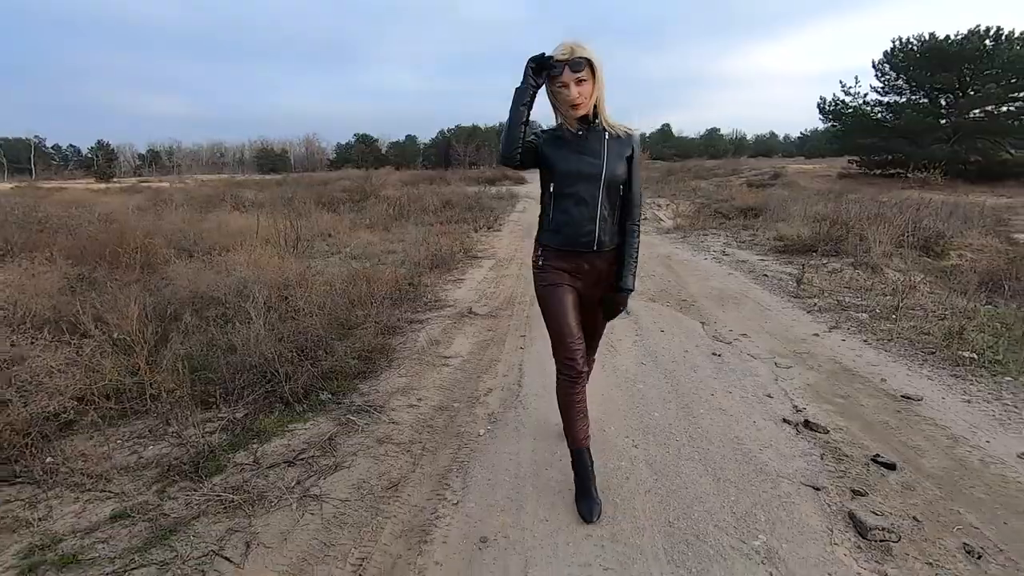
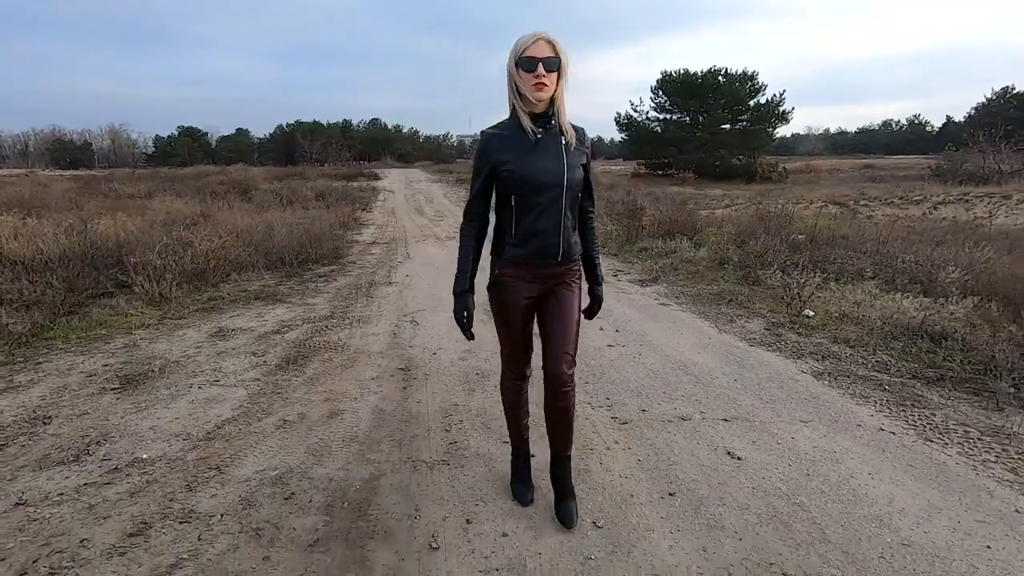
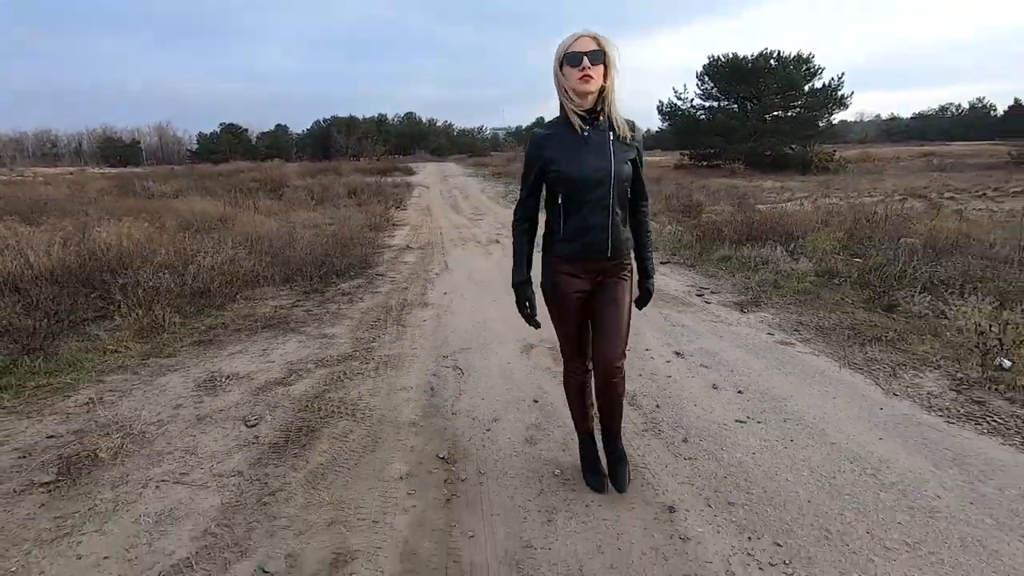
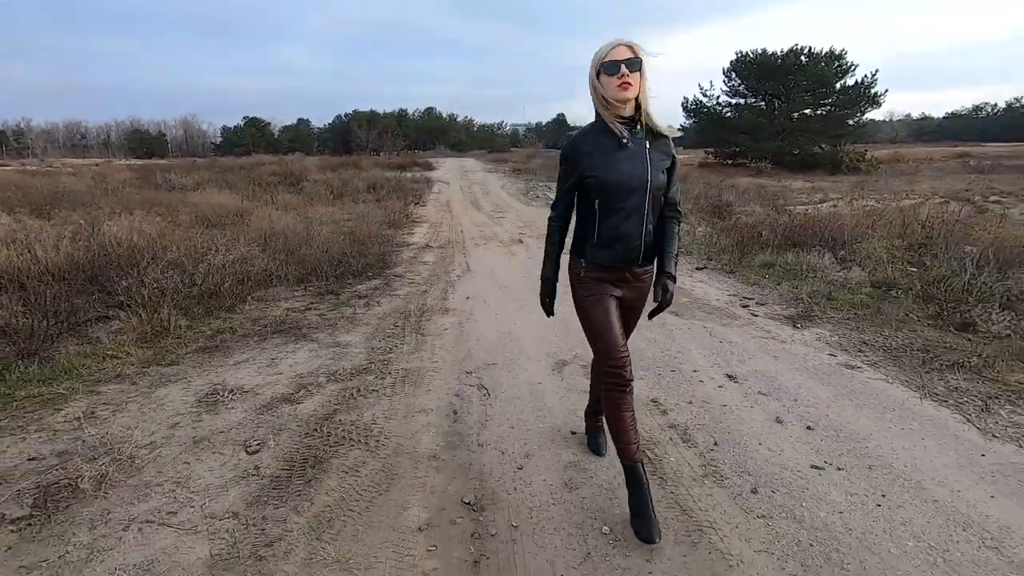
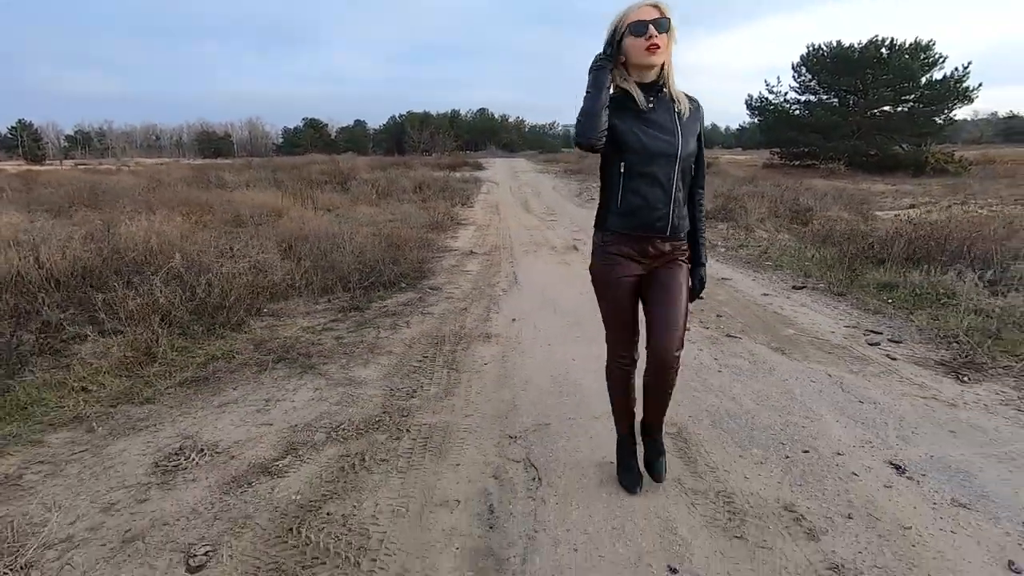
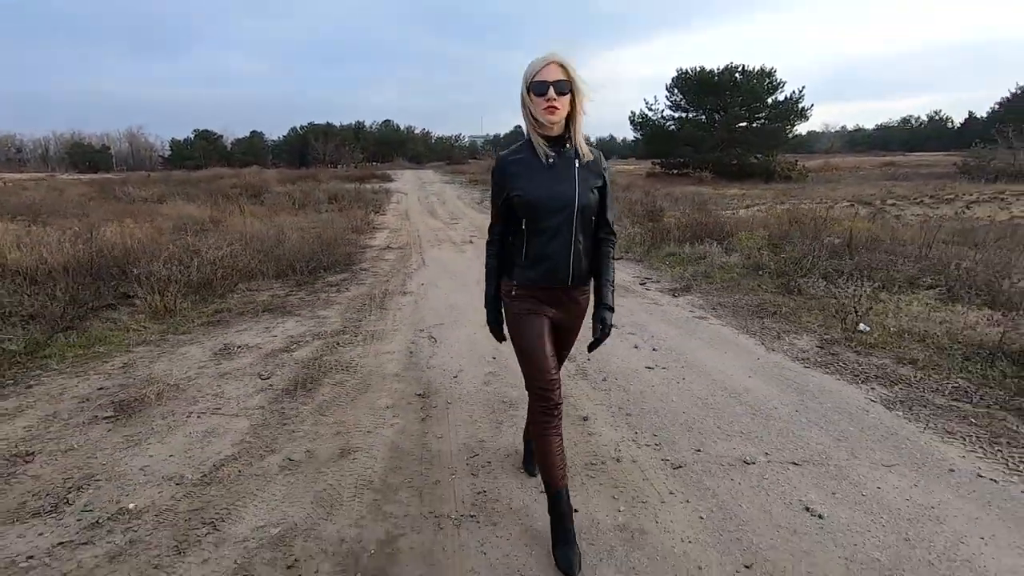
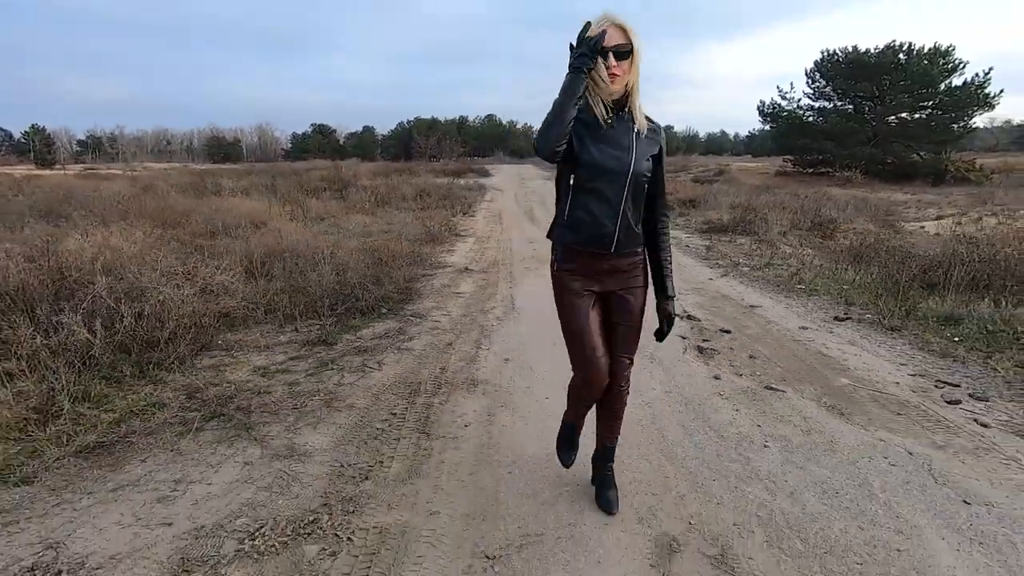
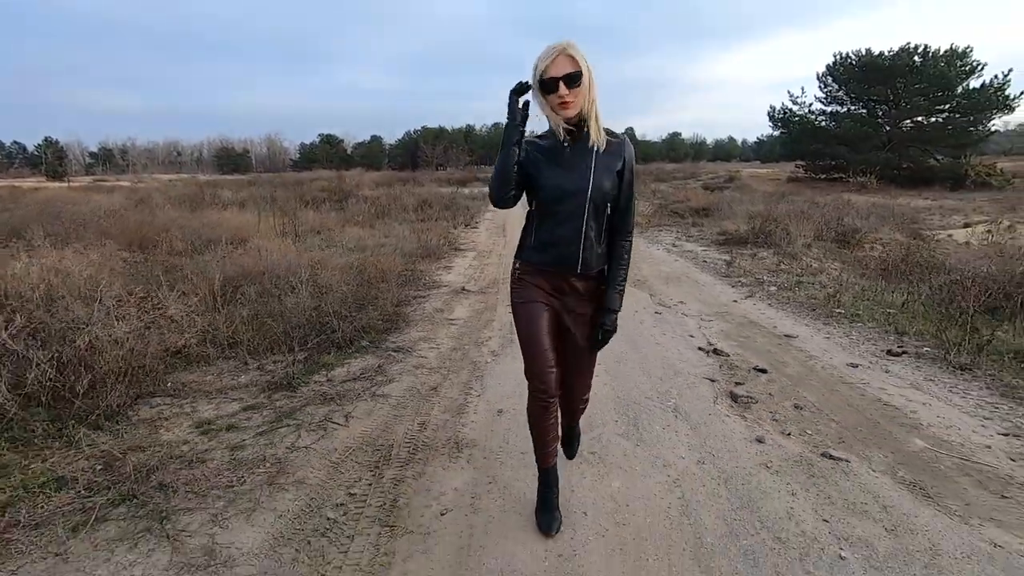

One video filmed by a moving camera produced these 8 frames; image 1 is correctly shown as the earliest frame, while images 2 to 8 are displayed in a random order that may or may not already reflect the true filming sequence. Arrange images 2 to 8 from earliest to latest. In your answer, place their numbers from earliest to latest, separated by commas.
8, 7, 5, 4, 3, 6, 2
